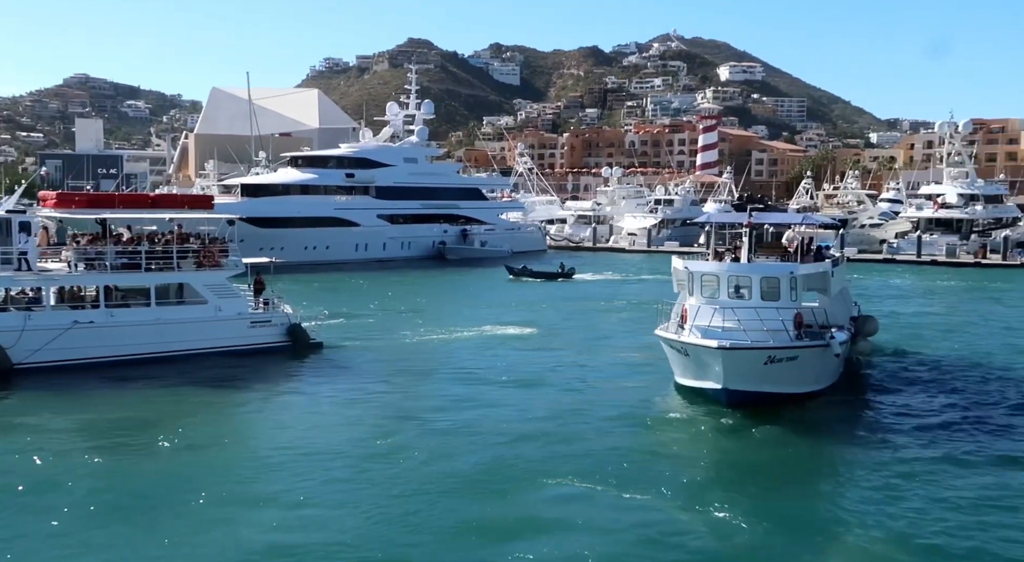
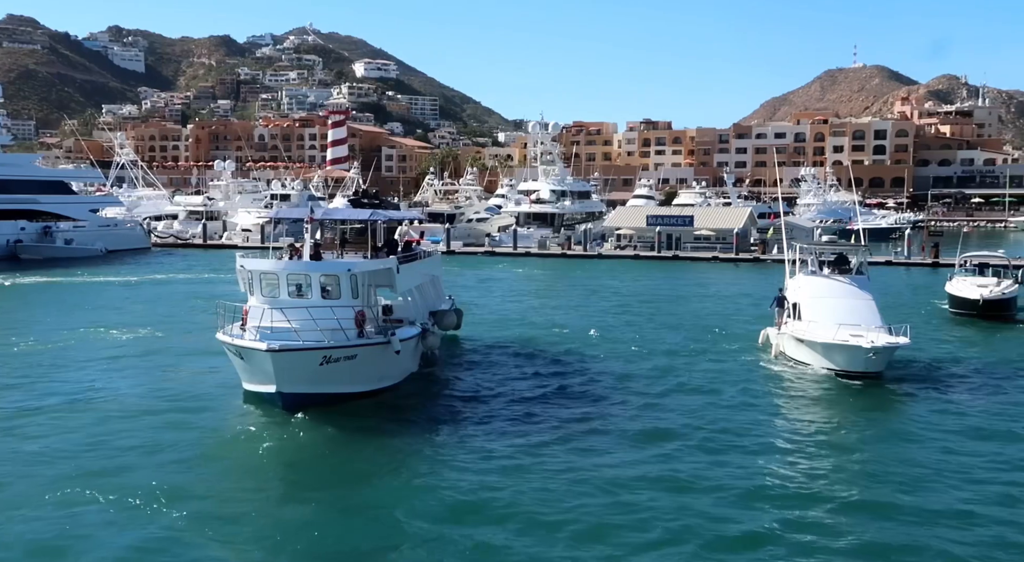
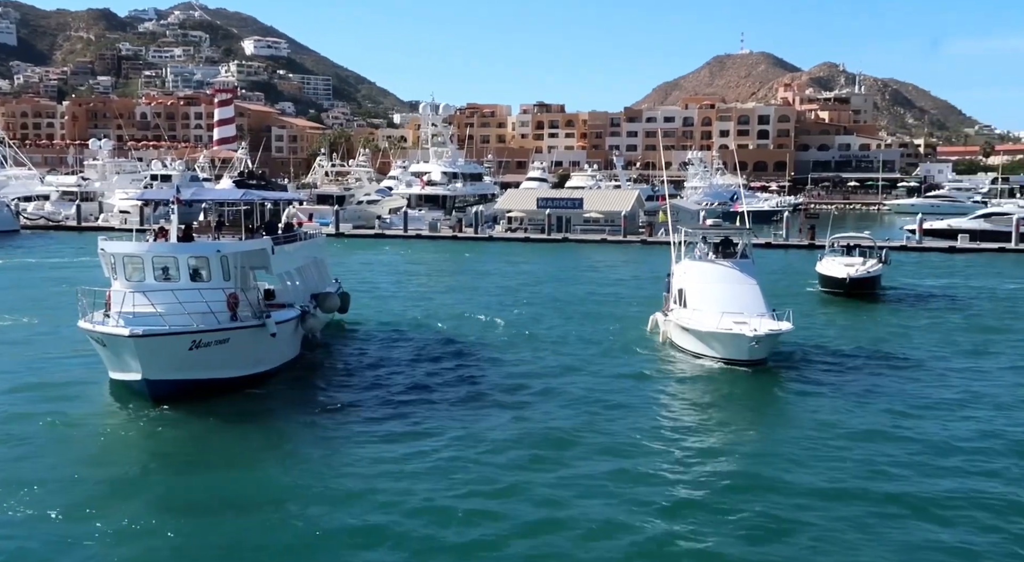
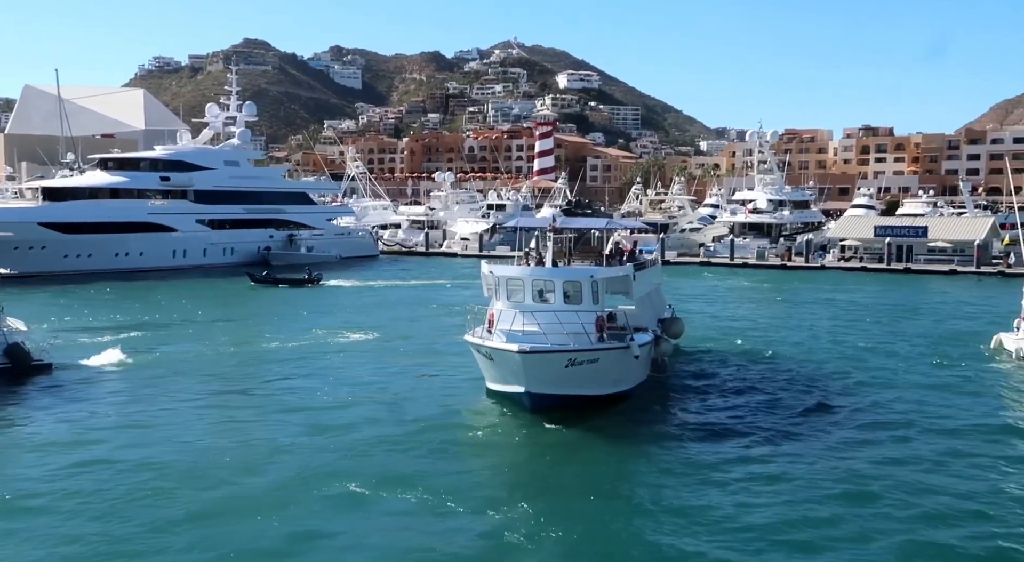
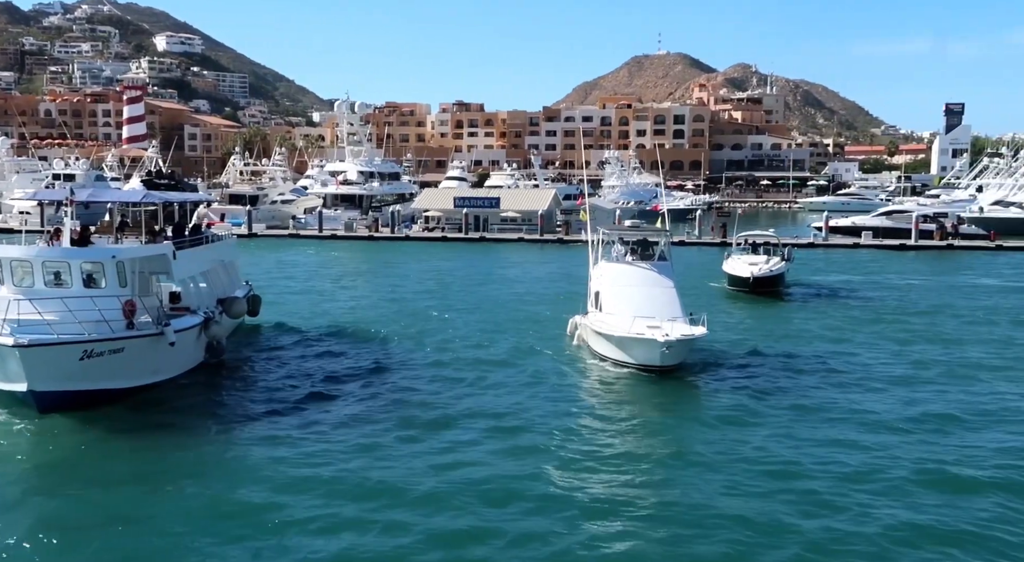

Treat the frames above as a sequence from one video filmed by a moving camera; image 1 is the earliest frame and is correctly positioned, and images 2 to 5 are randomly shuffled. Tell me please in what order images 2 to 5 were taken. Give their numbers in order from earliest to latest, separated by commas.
4, 2, 3, 5
